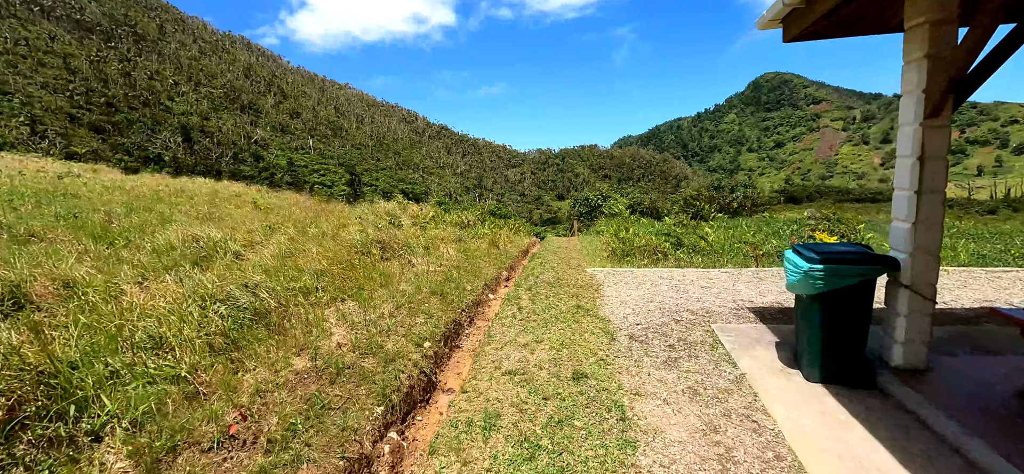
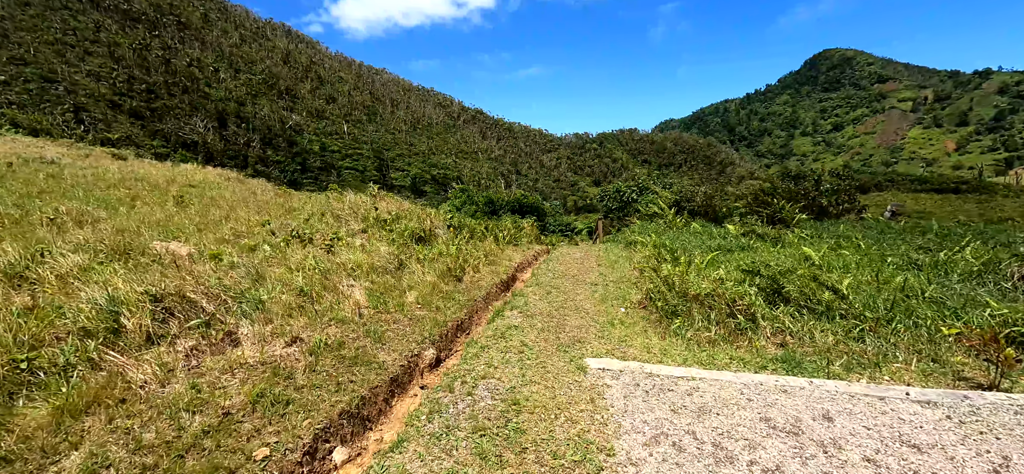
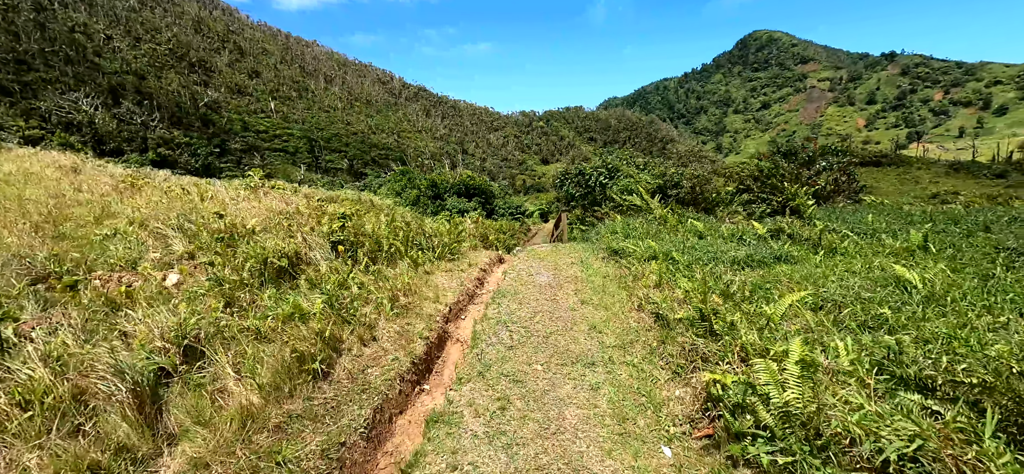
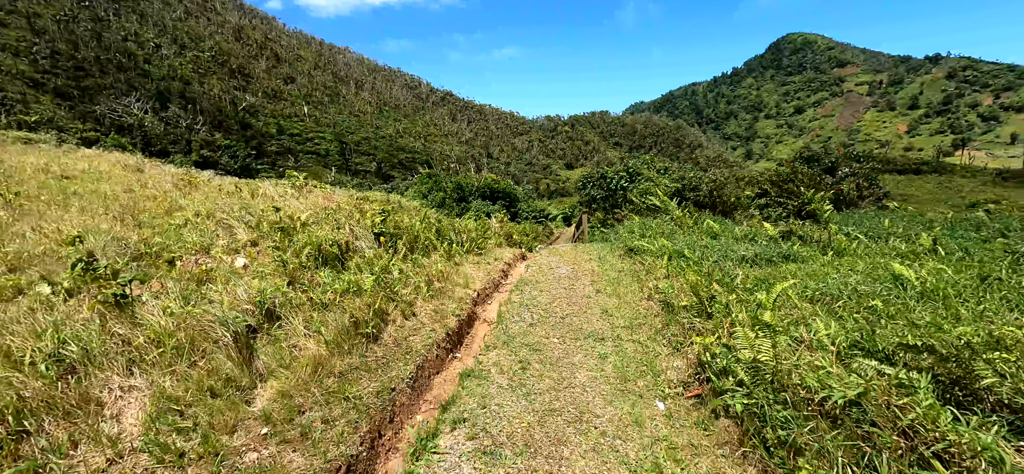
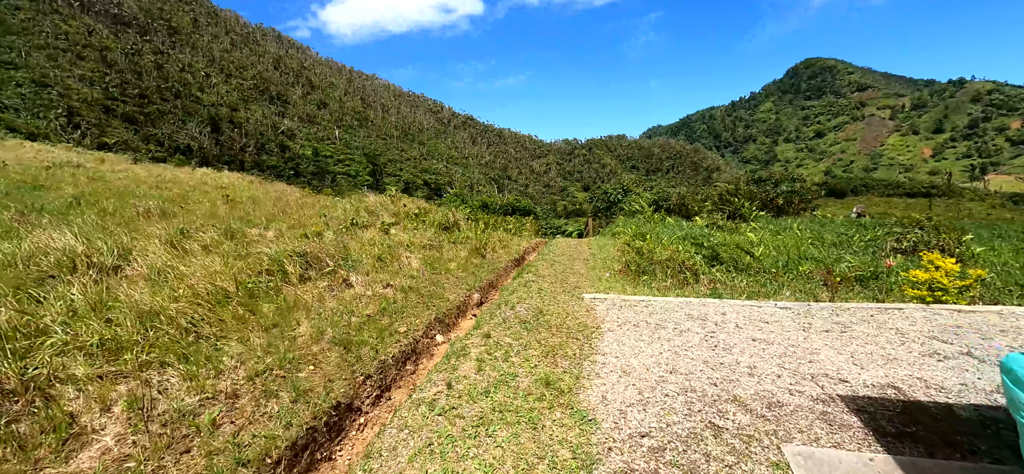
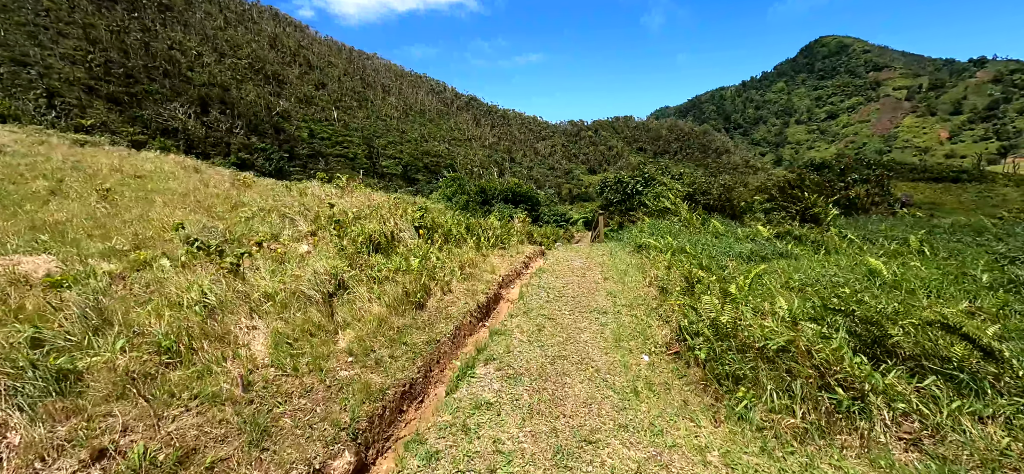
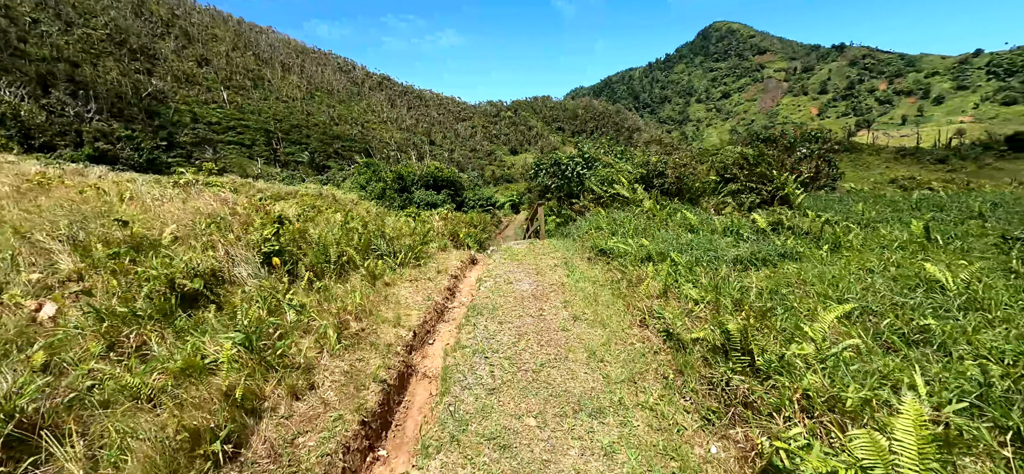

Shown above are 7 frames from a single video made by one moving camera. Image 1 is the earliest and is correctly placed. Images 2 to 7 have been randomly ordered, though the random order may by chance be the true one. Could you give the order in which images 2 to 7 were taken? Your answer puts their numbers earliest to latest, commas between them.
5, 2, 6, 4, 3, 7
